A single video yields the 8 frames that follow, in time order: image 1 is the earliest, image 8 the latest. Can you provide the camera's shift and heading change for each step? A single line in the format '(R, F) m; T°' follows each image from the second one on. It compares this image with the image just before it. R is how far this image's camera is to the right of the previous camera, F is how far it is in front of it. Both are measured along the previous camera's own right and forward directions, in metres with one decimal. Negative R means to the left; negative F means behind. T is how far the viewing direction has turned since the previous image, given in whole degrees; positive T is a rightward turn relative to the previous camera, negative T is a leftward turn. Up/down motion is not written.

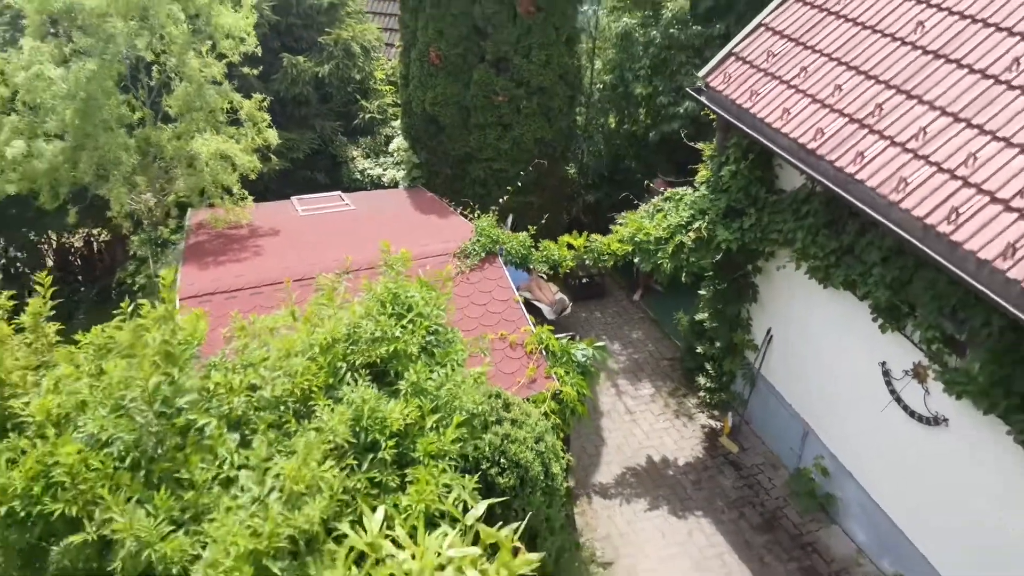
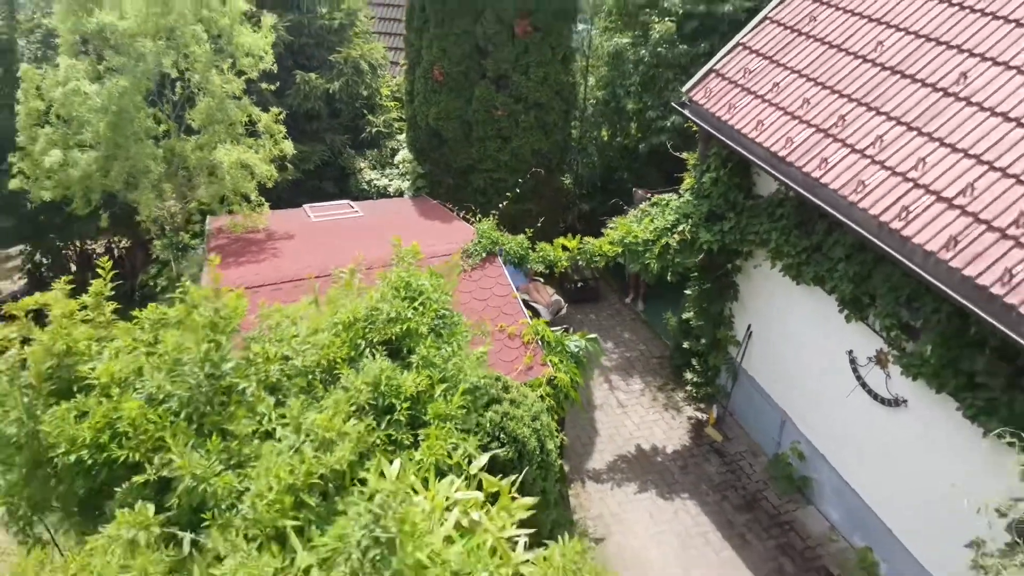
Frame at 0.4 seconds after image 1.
(0.0, -0.5) m; 0°
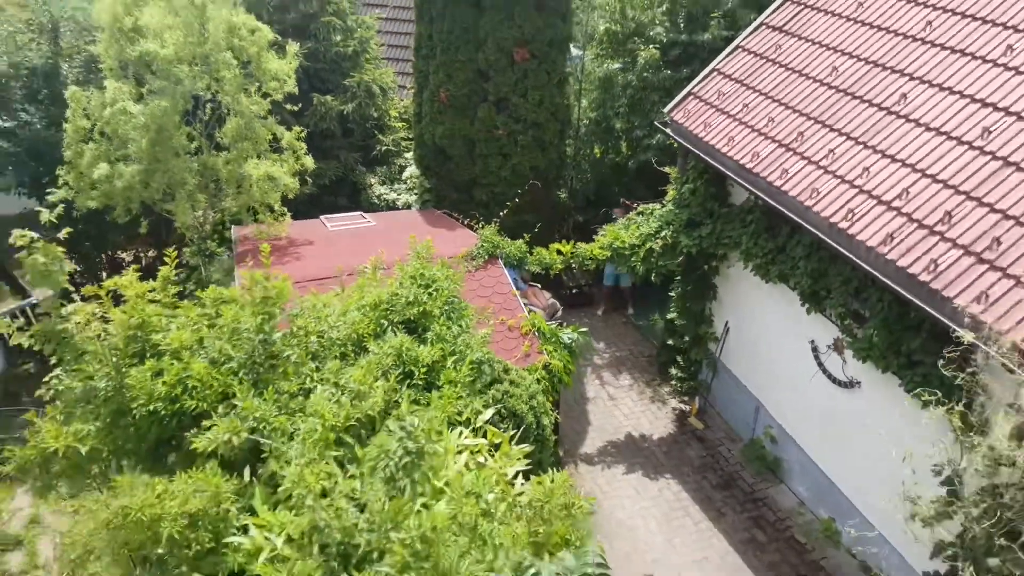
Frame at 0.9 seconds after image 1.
(0.0, -0.7) m; 0°
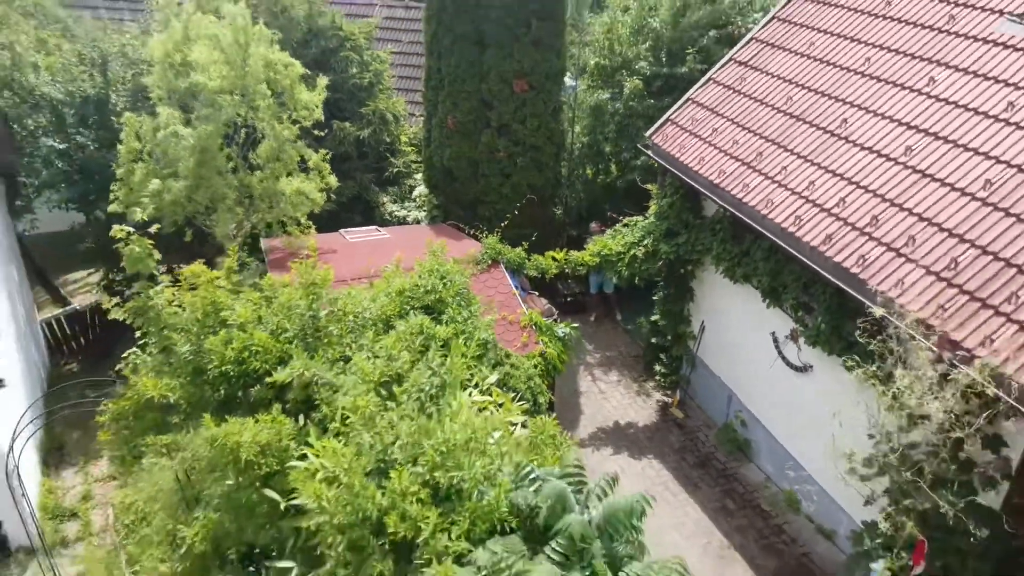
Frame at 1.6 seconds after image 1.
(0.0, -0.9) m; 0°
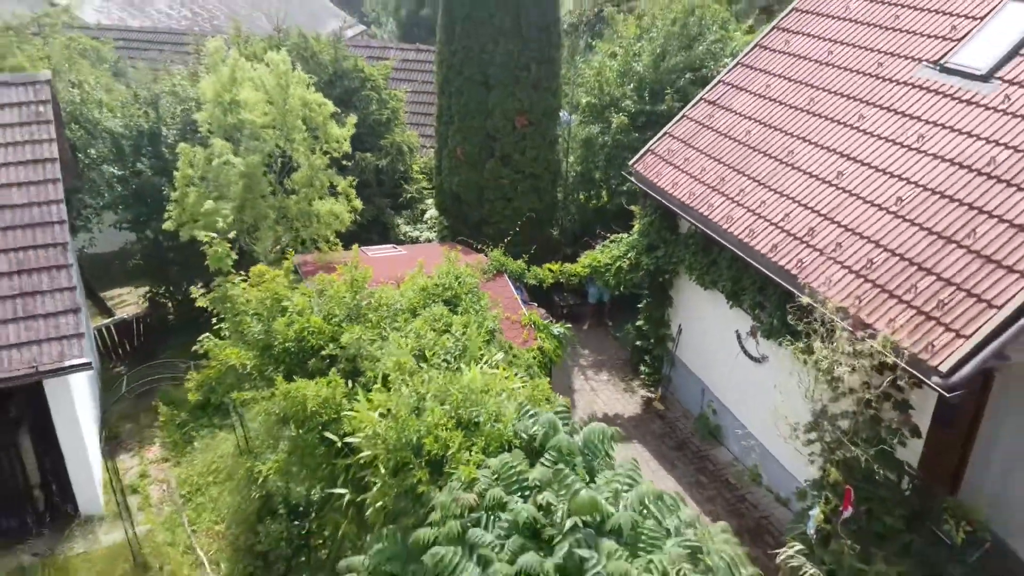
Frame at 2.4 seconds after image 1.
(0.0, -1.2) m; 0°
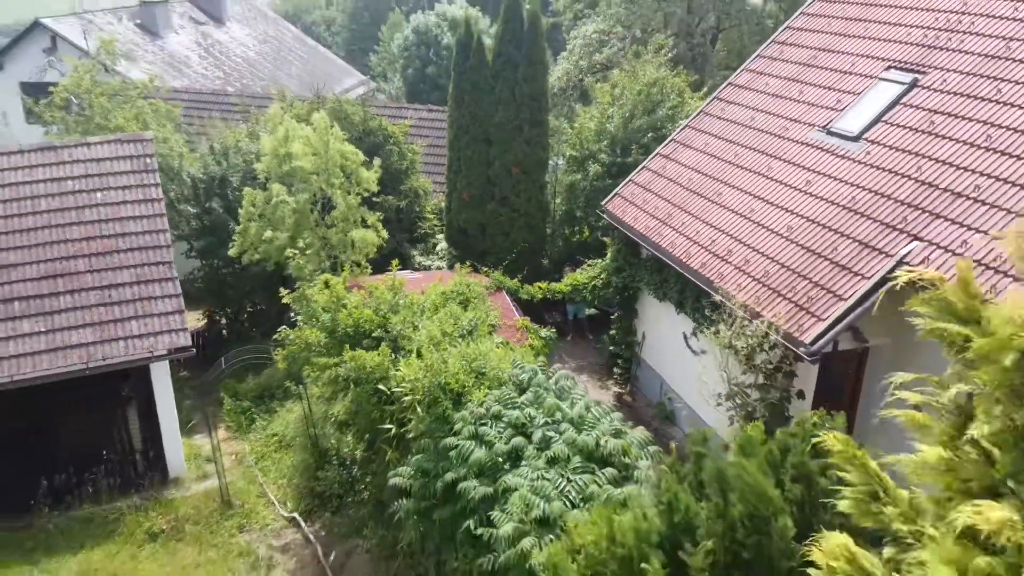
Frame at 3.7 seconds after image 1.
(0.0, -2.3) m; 0°
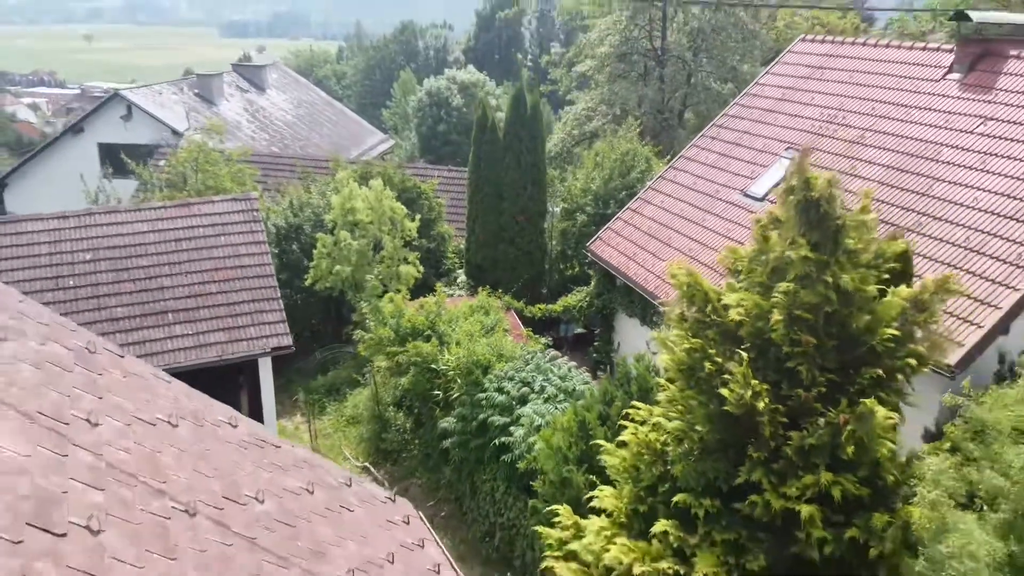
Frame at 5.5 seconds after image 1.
(-0.1, -3.8) m; 0°
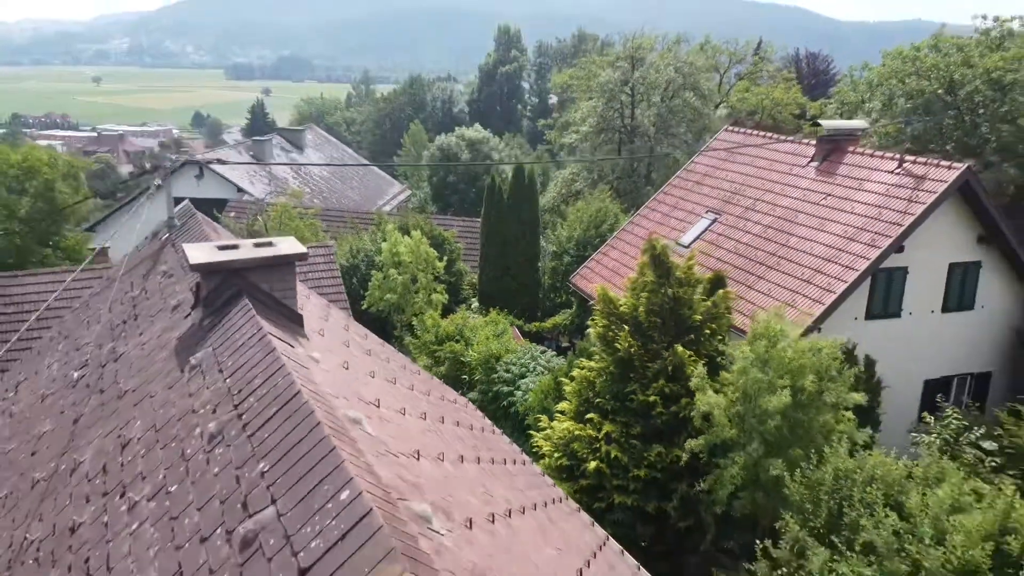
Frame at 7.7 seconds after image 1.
(-0.1, -5.8) m; 0°
